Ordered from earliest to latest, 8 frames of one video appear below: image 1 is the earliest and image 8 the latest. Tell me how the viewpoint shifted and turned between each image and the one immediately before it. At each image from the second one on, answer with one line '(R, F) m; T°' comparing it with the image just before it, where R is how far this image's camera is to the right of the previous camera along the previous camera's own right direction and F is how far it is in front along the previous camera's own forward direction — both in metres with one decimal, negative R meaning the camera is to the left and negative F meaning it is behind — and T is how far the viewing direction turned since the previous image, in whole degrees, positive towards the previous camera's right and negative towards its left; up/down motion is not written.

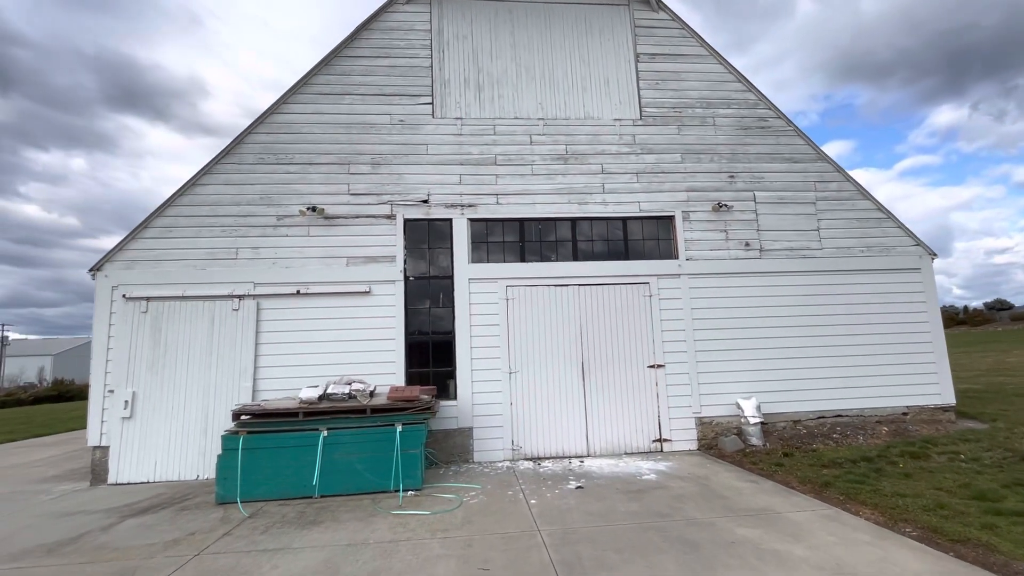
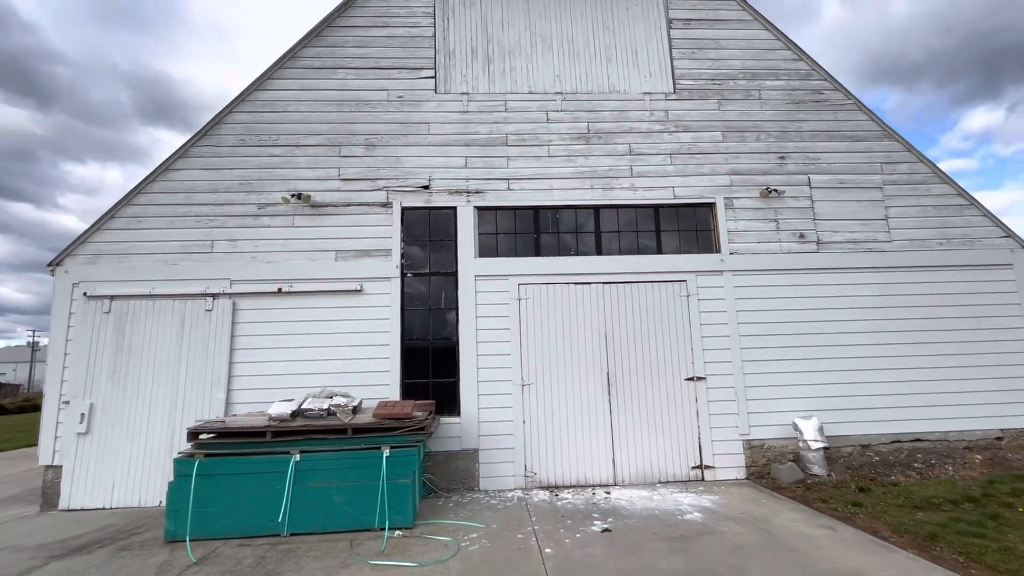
(+0.1, +1.0) m; -2°
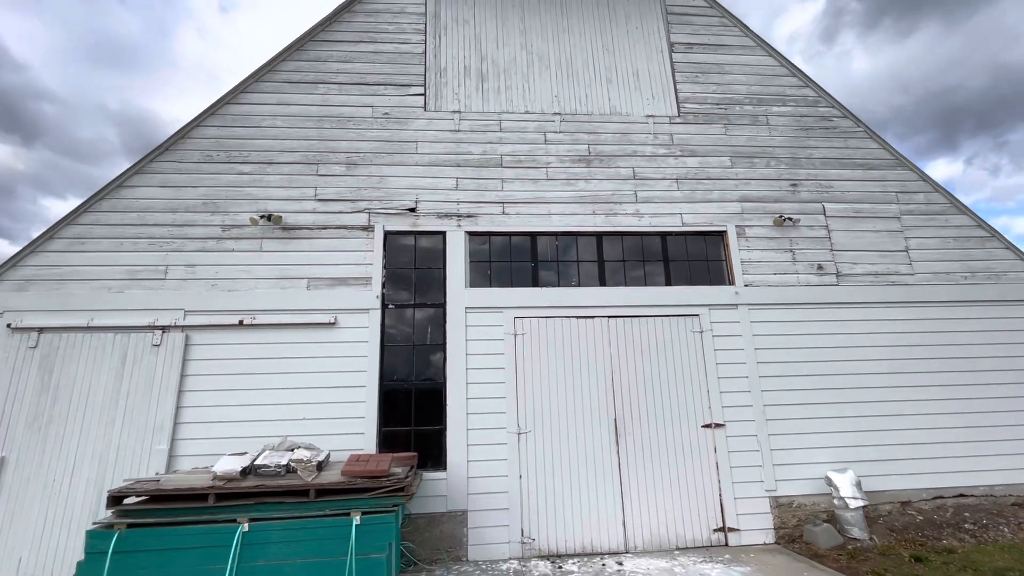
(-0.1, +0.7) m; +2°
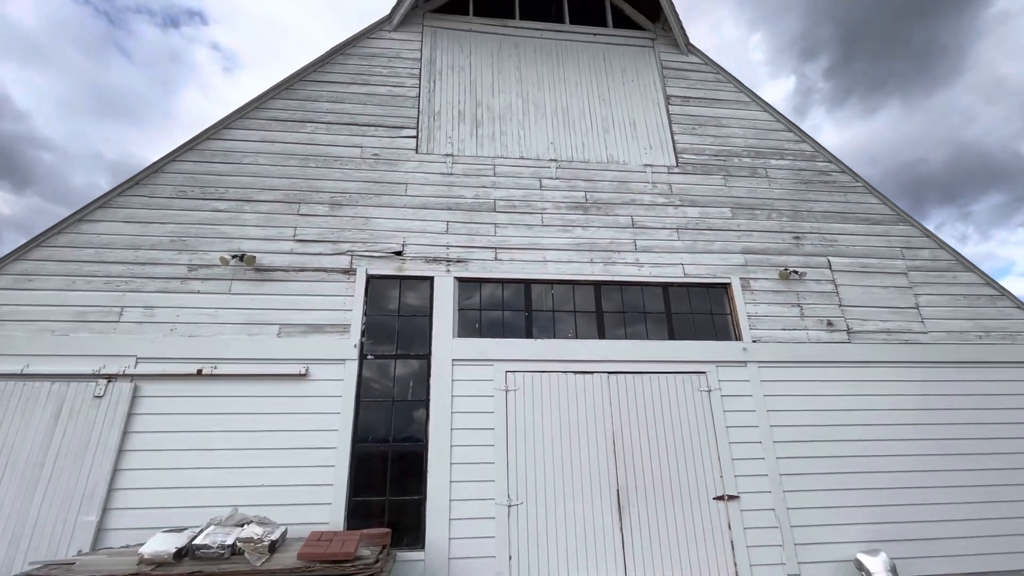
(-0.1, +0.4) m; +1°
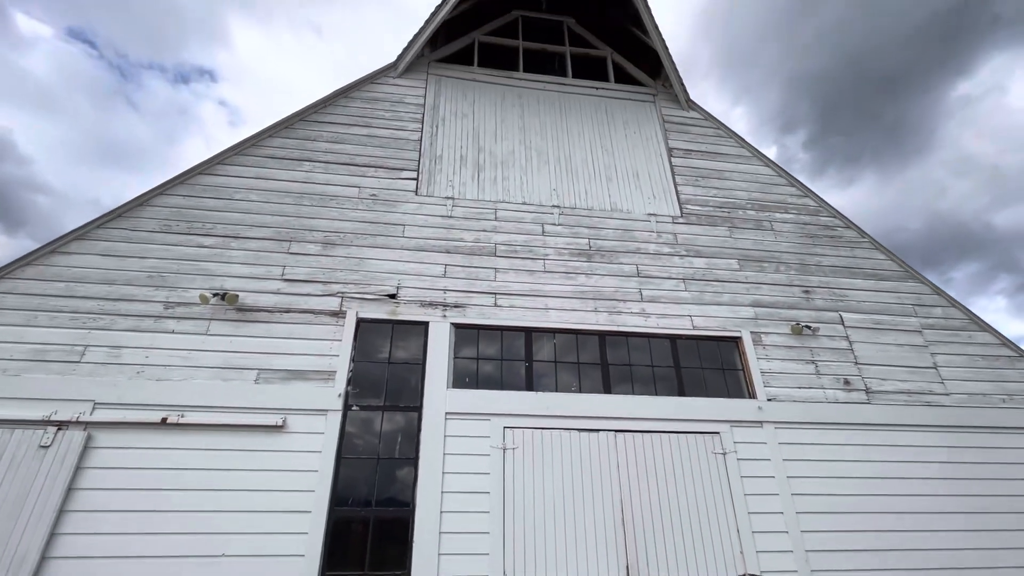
(-0.1, +0.3) m; +1°
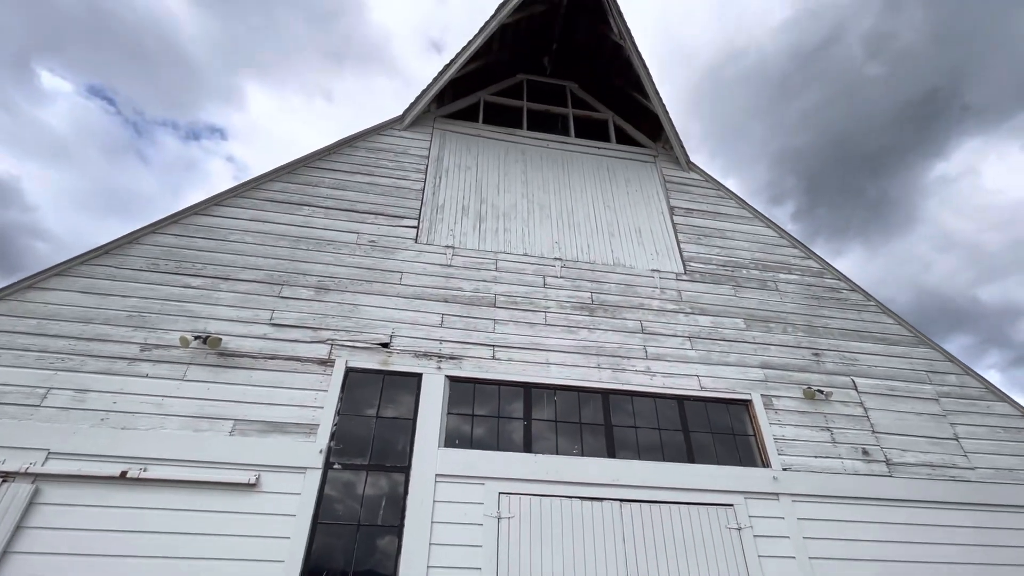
(-0.1, +0.2) m; +1°
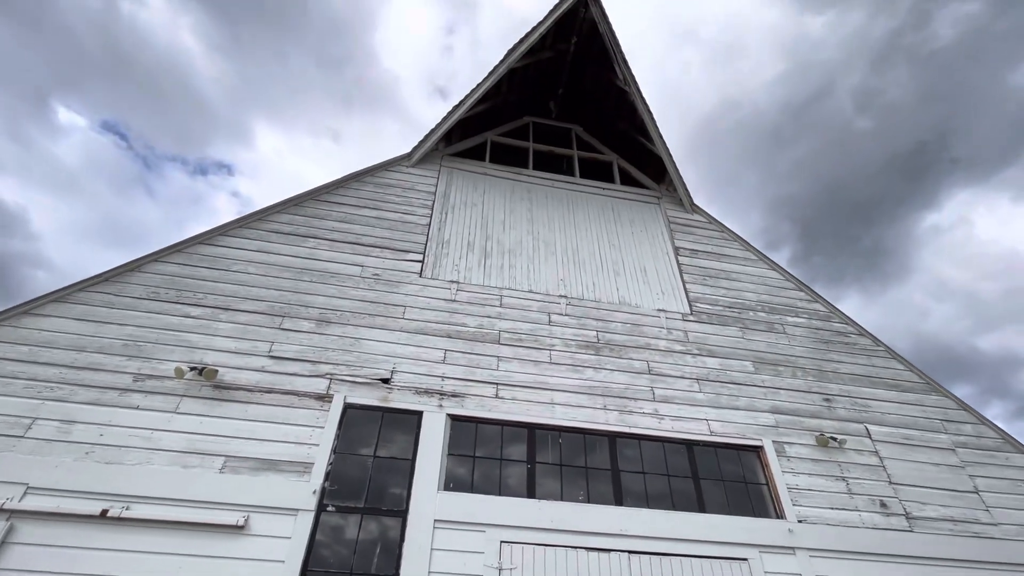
(-0.1, +0.1) m; 0°
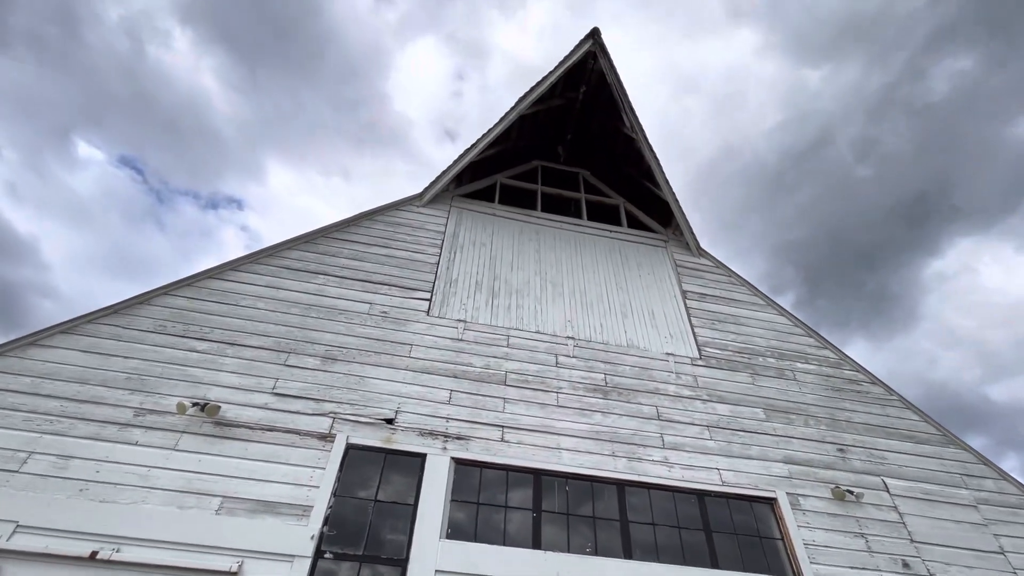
(-0.1, 0.0) m; 0°
